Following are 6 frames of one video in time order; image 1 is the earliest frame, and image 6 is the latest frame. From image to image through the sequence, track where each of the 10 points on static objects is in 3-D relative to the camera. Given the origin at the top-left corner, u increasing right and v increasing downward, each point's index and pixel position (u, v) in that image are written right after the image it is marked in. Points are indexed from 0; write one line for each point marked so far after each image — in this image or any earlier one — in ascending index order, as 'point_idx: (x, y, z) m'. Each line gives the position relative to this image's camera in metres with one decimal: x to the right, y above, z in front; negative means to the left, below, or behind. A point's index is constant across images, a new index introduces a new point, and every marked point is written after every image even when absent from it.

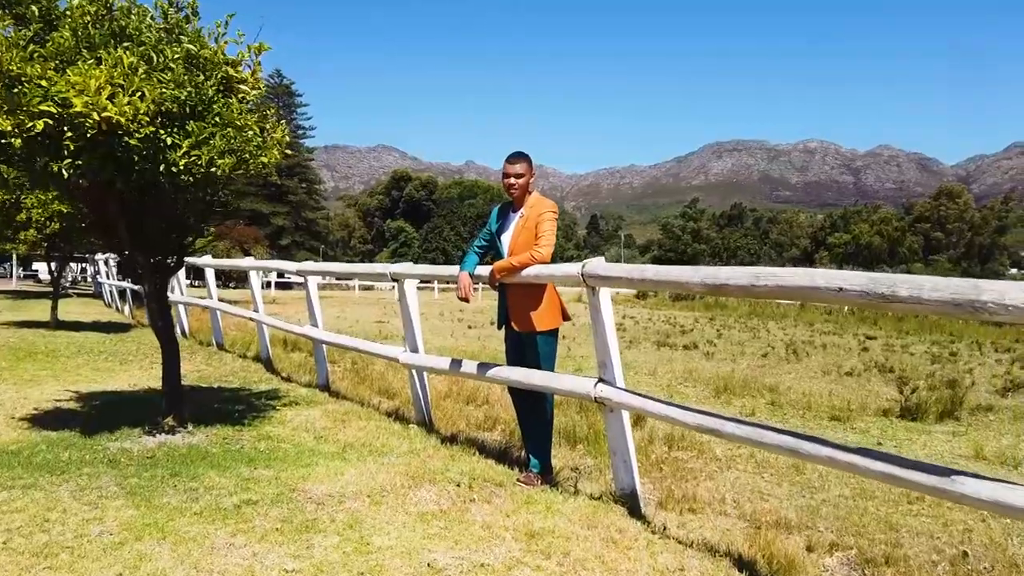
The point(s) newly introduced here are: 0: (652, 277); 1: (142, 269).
0: (+0.6, 0.0, +3.5) m
1: (-2.5, +0.1, +5.2) m
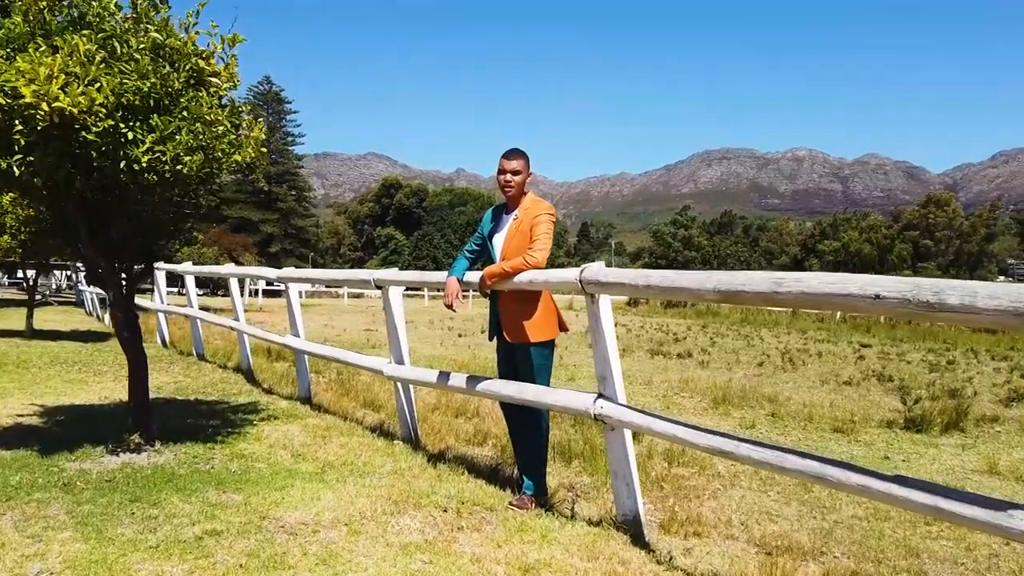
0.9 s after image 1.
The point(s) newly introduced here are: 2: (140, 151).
0: (+0.6, 0.0, +3.2) m
1: (-2.6, +0.1, +4.9) m
2: (-1.9, +0.7, +4.0) m
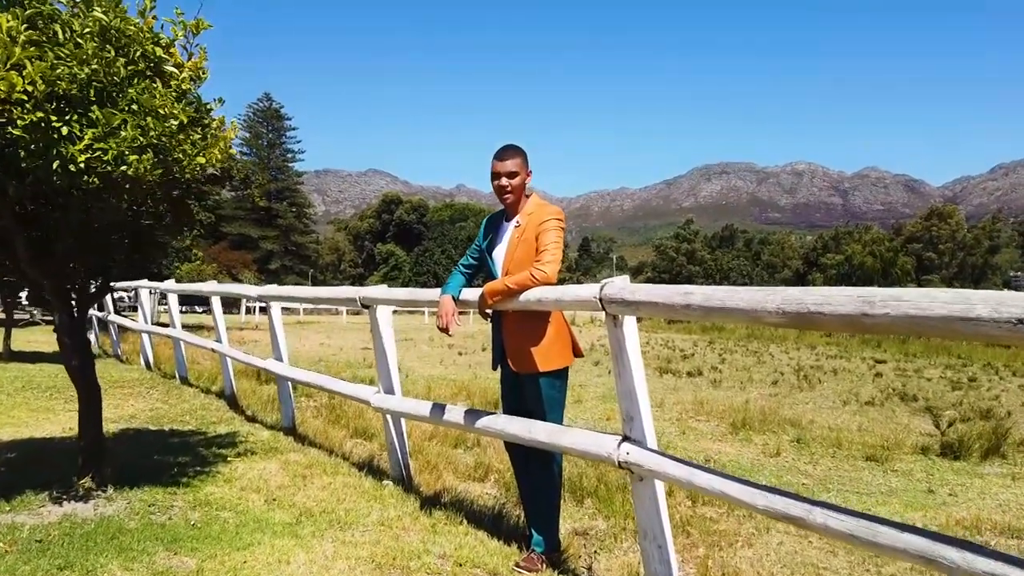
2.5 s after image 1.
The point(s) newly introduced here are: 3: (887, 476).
0: (+0.6, -0.1, +2.6) m
1: (-2.5, 0.0, +4.2) m
2: (-1.9, +0.6, +3.3) m
3: (+3.3, -1.7, +6.8) m
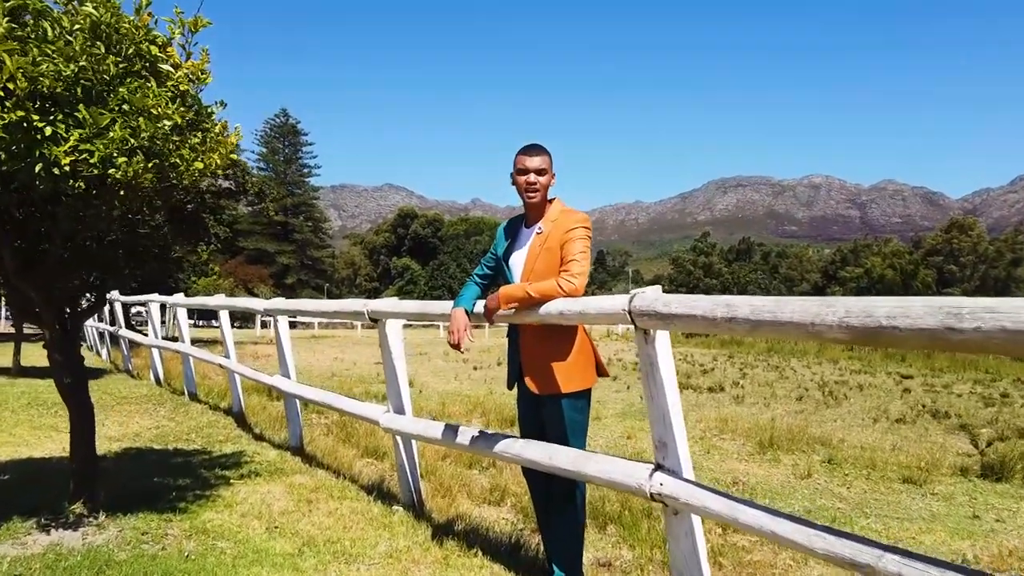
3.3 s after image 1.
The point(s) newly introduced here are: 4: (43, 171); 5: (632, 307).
0: (+0.7, -0.1, +2.3) m
1: (-2.4, -0.1, +4.0) m
2: (-1.8, +0.6, +3.1) m
3: (+3.5, -1.8, +6.4) m
4: (-1.9, +0.5, +3.2) m
5: (+0.4, -0.1, +2.7) m
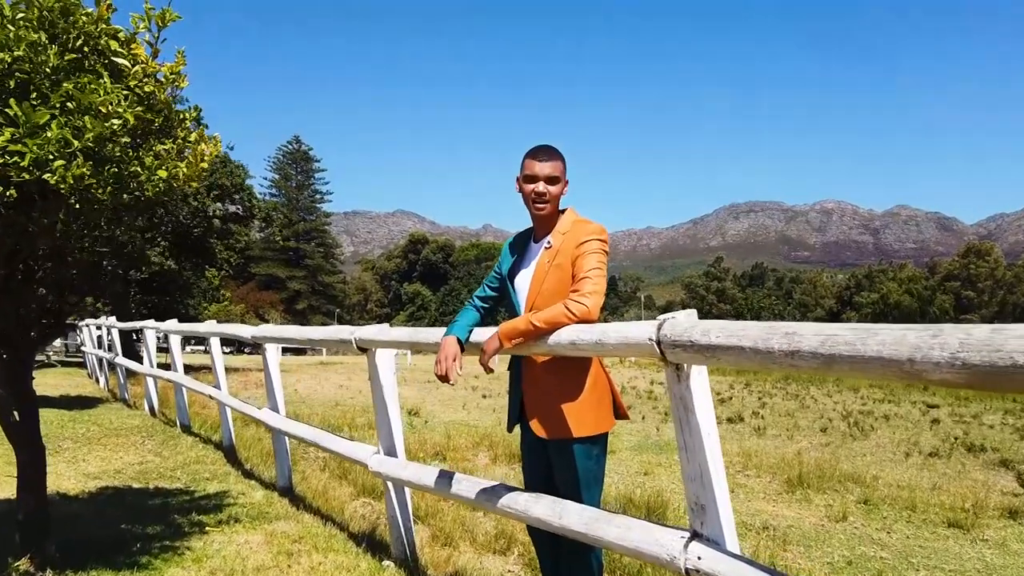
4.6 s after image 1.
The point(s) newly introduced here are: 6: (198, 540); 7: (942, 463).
0: (+0.7, -0.1, +1.8) m
1: (-2.4, -0.2, +3.5) m
2: (-1.8, +0.5, +2.7) m
3: (+3.5, -2.0, +5.8) m
4: (-1.9, +0.4, +2.7) m
5: (+0.4, -0.1, +2.2) m
6: (-1.8, -1.4, +4.3) m
7: (+5.3, -2.2, +9.5) m
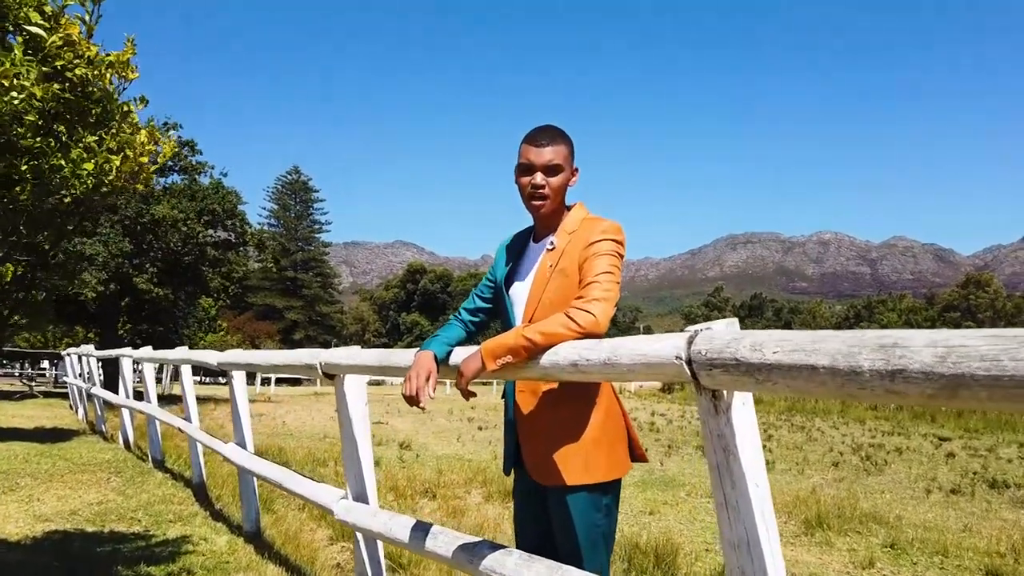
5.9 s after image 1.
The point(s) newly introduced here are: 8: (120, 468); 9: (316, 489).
0: (+0.7, -0.1, +1.2) m
1: (-2.5, -0.3, +3.0) m
2: (-1.8, +0.5, +2.1) m
3: (+3.5, -2.1, +5.2) m
4: (-2.0, +0.4, +2.2) m
5: (+0.4, -0.1, +1.7) m
6: (-1.8, -1.5, +3.8) m
7: (+5.3, -2.5, +8.9) m
8: (-4.3, -2.0, +8.4) m
9: (-1.0, -1.0, +4.0) m
